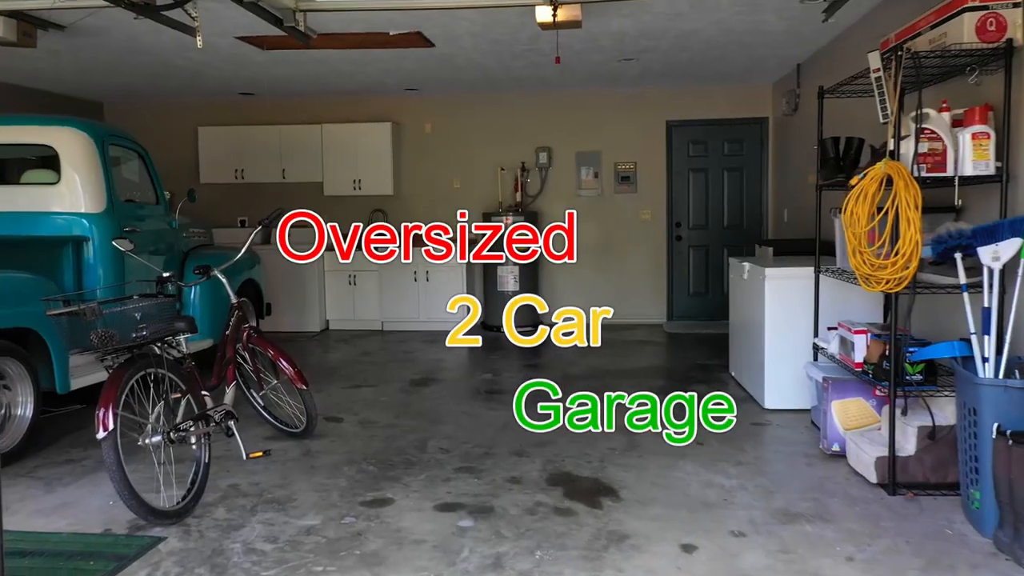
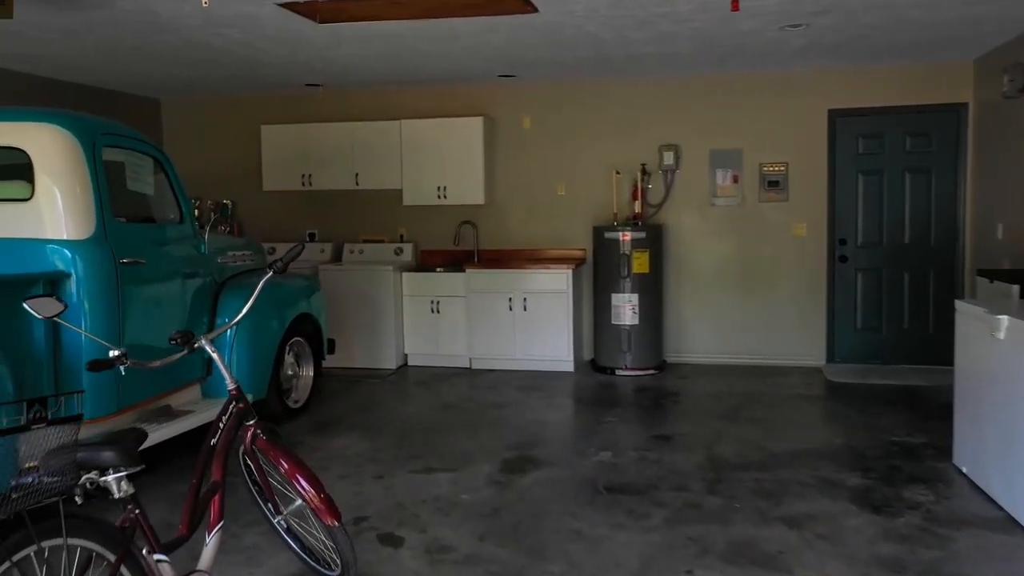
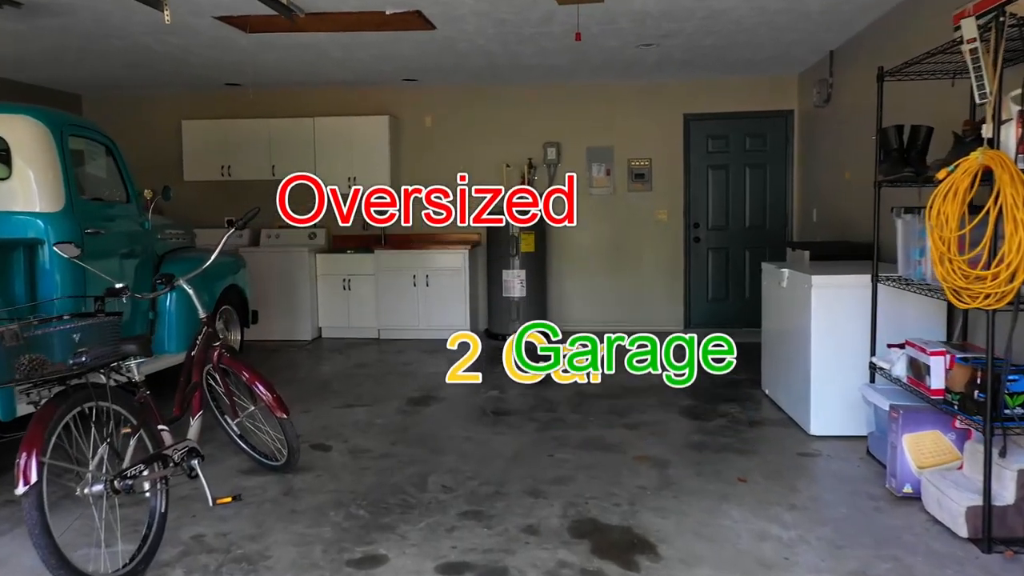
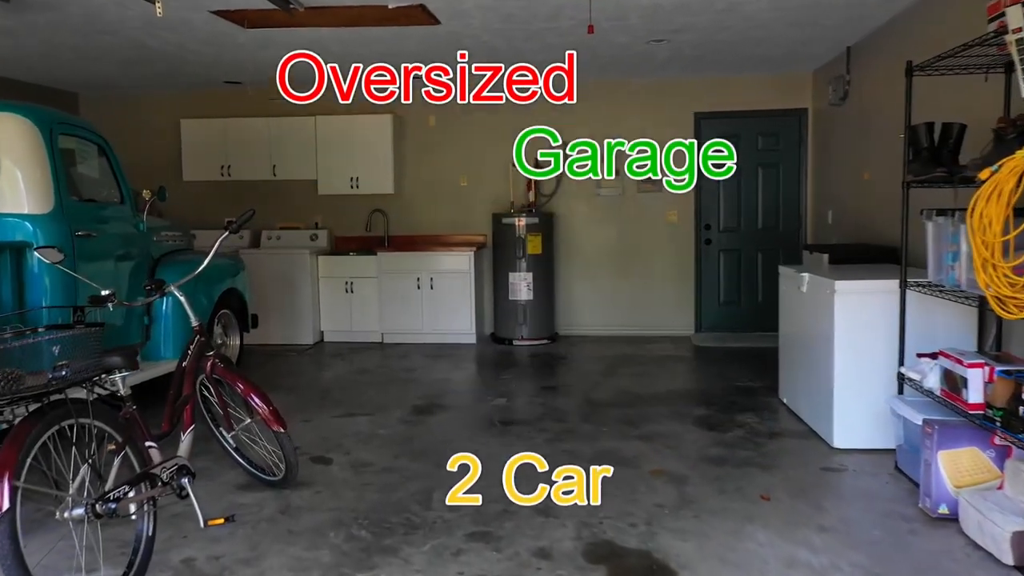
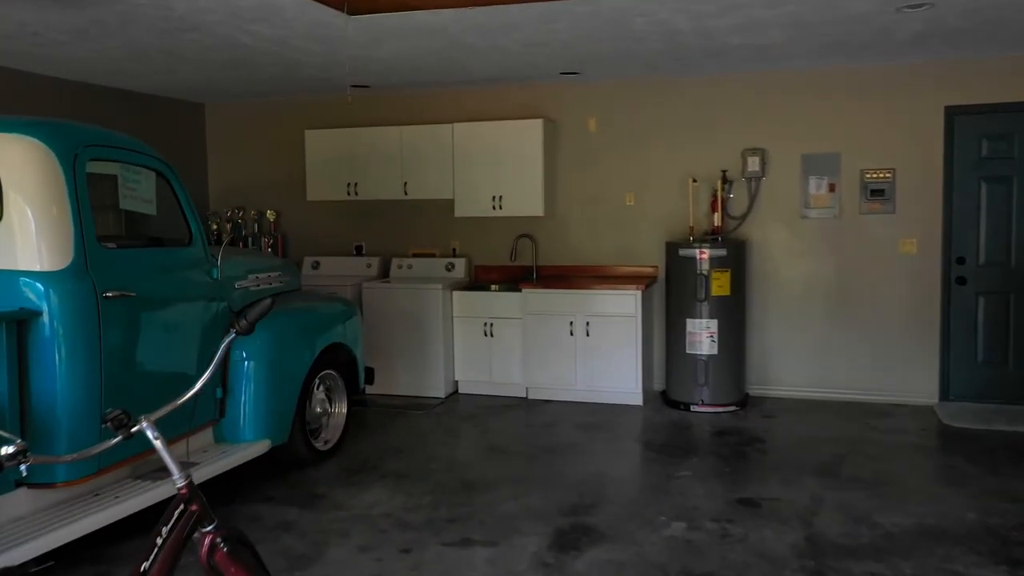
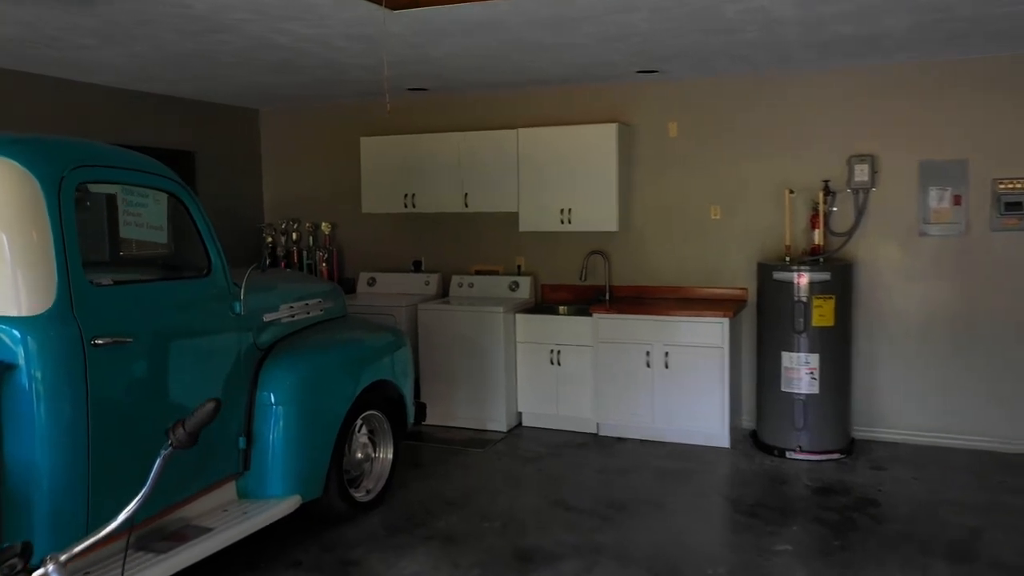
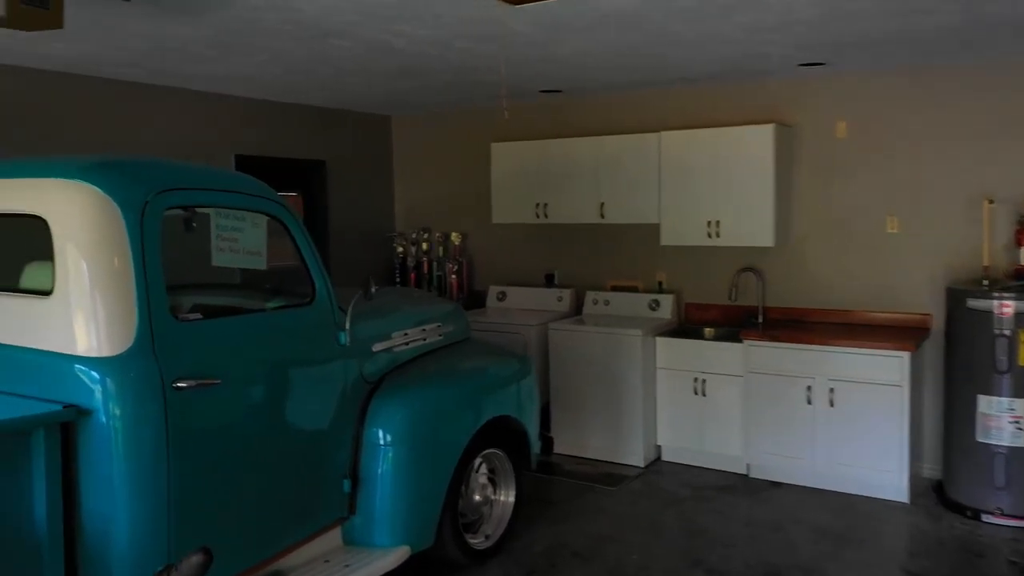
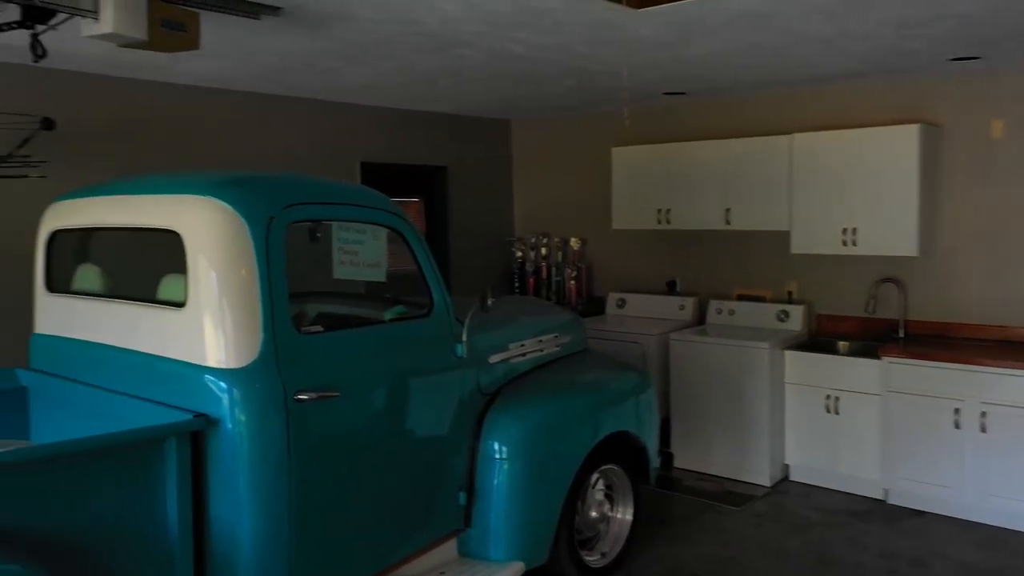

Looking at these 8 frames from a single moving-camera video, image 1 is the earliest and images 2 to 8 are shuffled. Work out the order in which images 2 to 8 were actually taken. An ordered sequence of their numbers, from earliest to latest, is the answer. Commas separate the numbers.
3, 4, 2, 5, 6, 7, 8
